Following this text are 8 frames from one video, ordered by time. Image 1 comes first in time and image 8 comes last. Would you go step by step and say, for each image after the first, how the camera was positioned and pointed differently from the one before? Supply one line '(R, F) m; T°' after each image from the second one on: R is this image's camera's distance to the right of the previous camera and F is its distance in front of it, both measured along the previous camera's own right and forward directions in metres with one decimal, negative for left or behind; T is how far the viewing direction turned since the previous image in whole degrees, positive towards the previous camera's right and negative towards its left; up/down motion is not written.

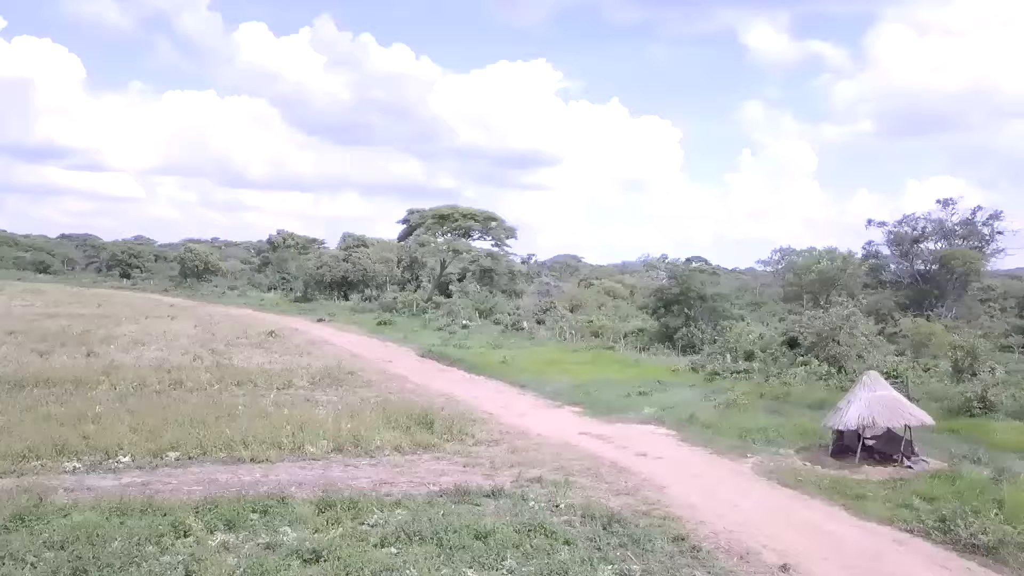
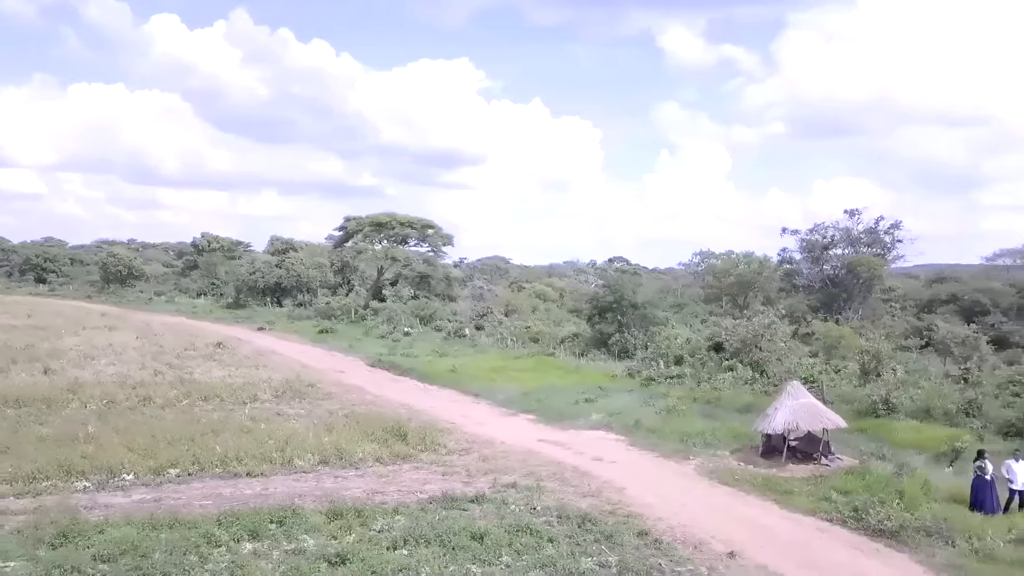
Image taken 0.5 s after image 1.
(-0.6, -1.0) m; +5°
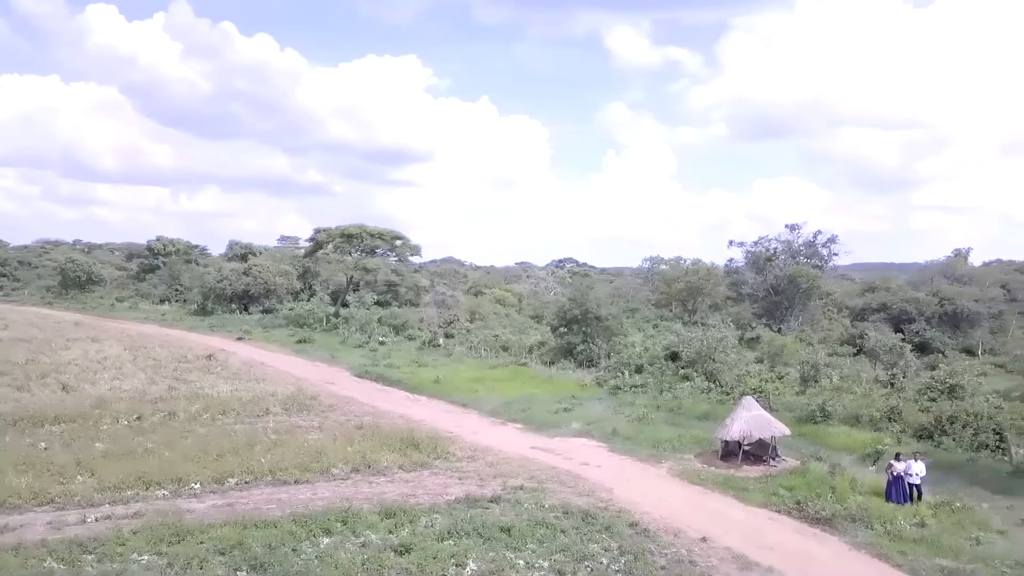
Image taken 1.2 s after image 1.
(-0.8, -1.8) m; +4°
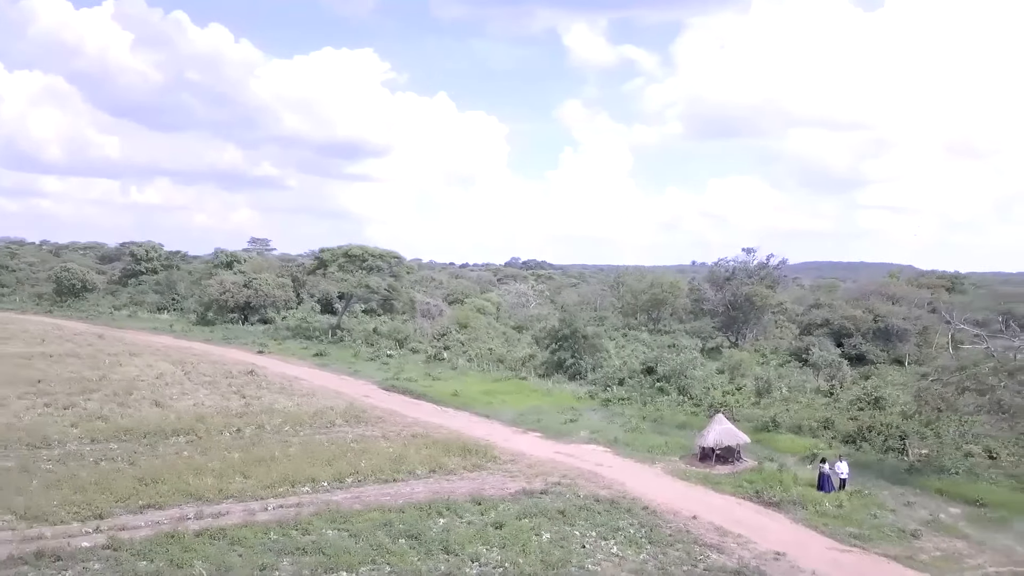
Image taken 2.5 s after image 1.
(-1.5, -3.9) m; +3°
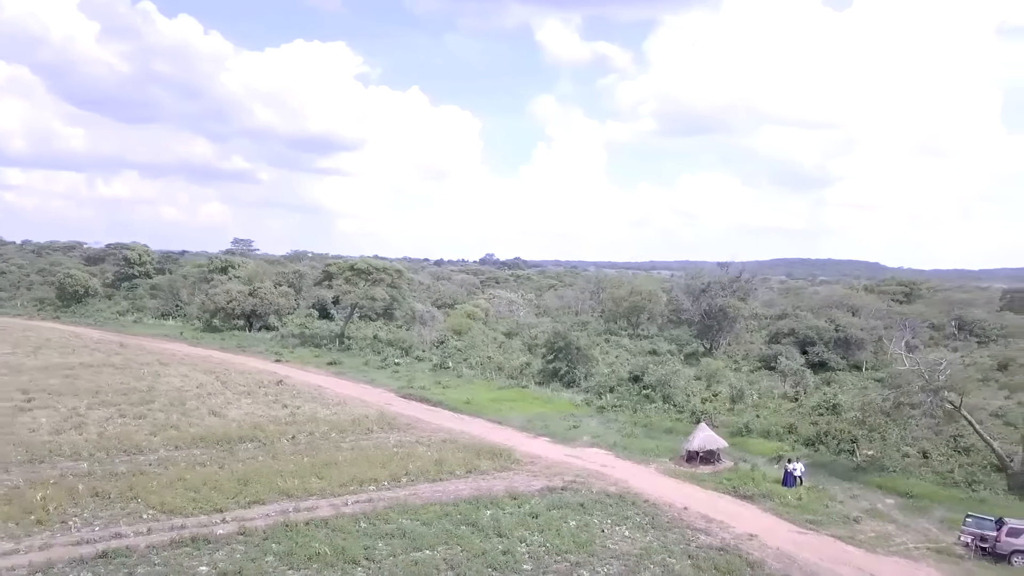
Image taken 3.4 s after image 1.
(-1.1, -3.2) m; +2°
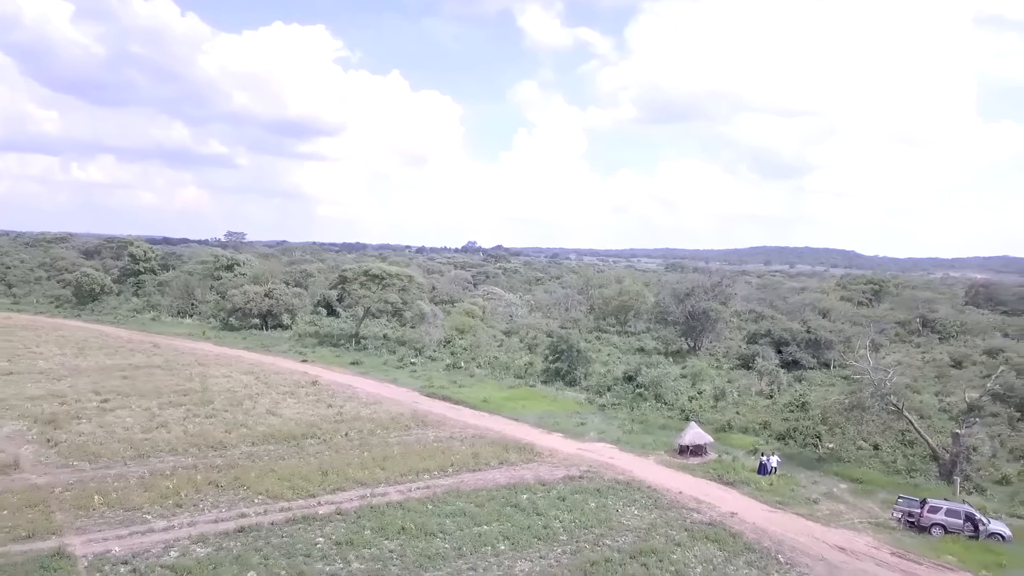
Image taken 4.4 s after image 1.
(-1.2, -3.8) m; +1°
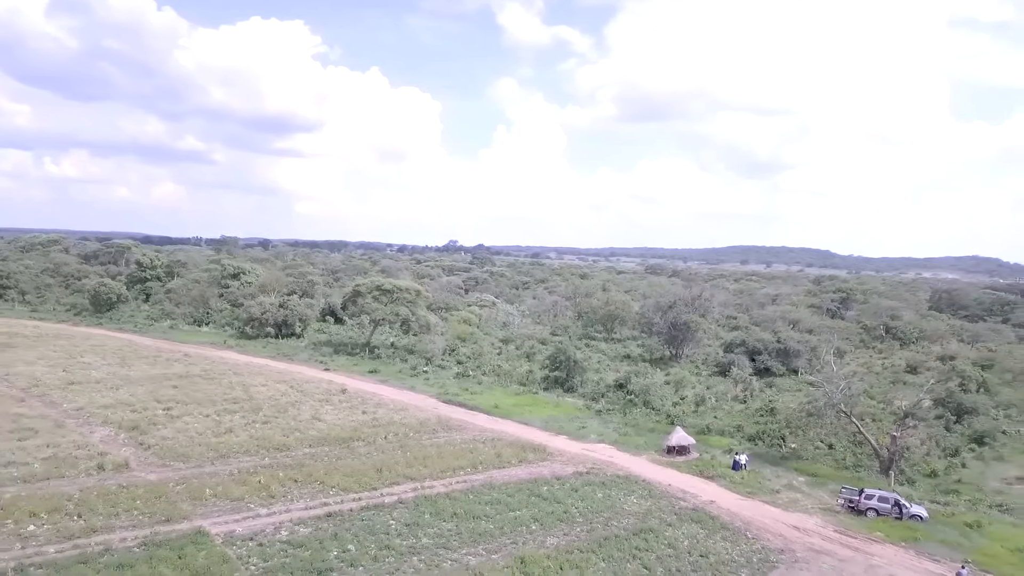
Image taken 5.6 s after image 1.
(-1.3, -4.5) m; +1°
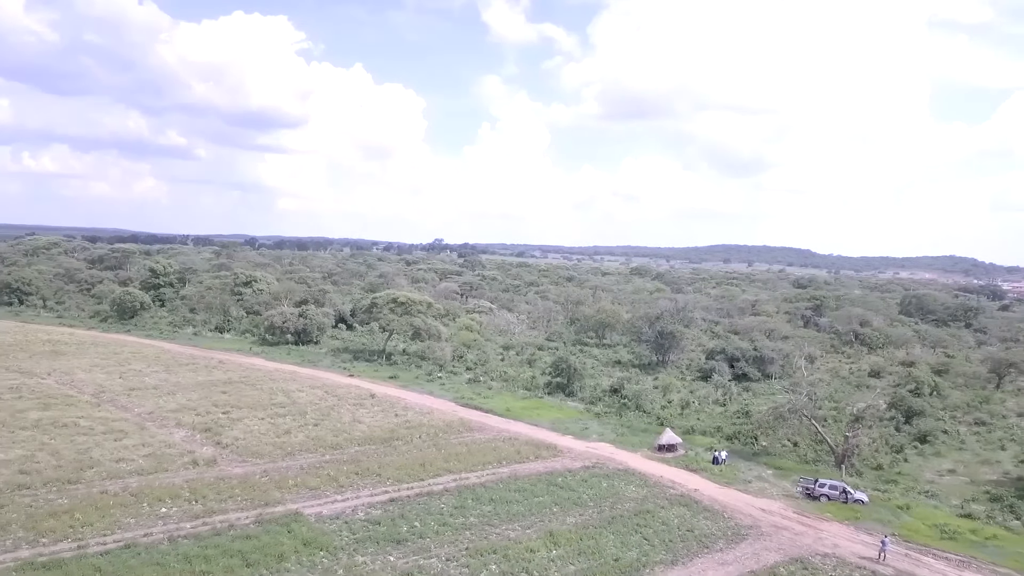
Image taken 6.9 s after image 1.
(-1.4, -5.2) m; +1°
